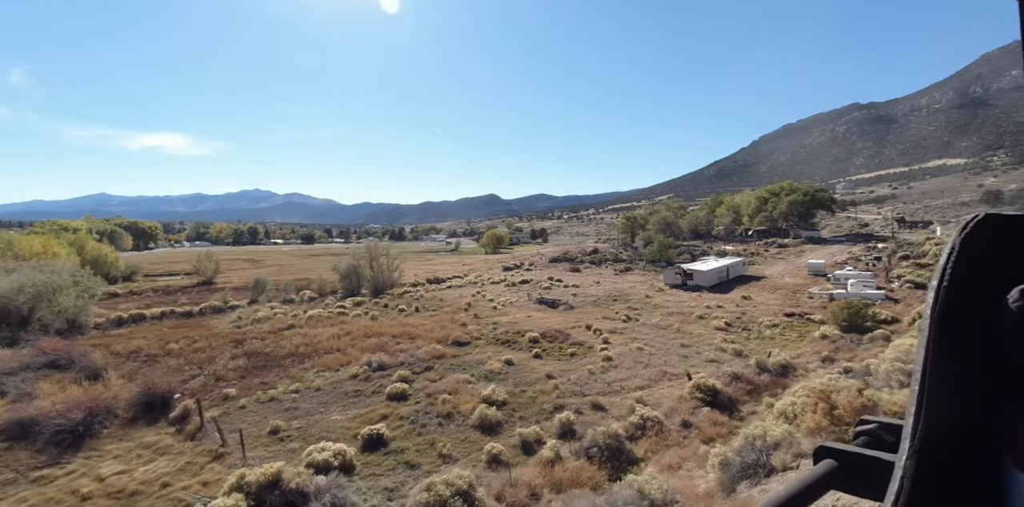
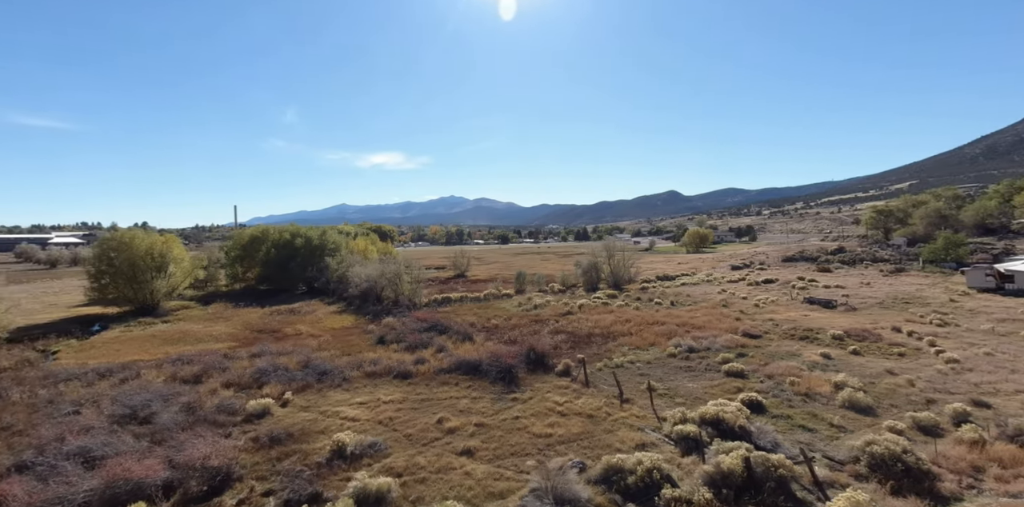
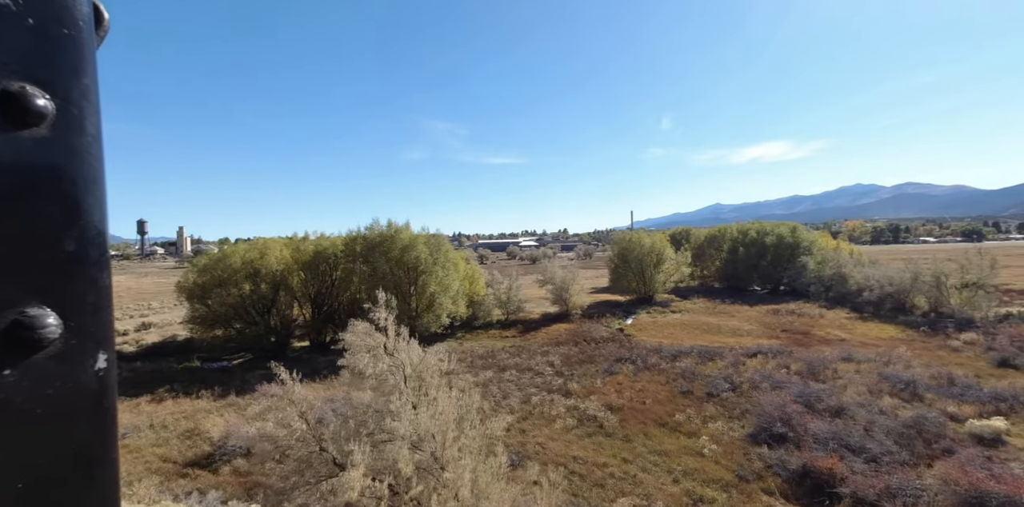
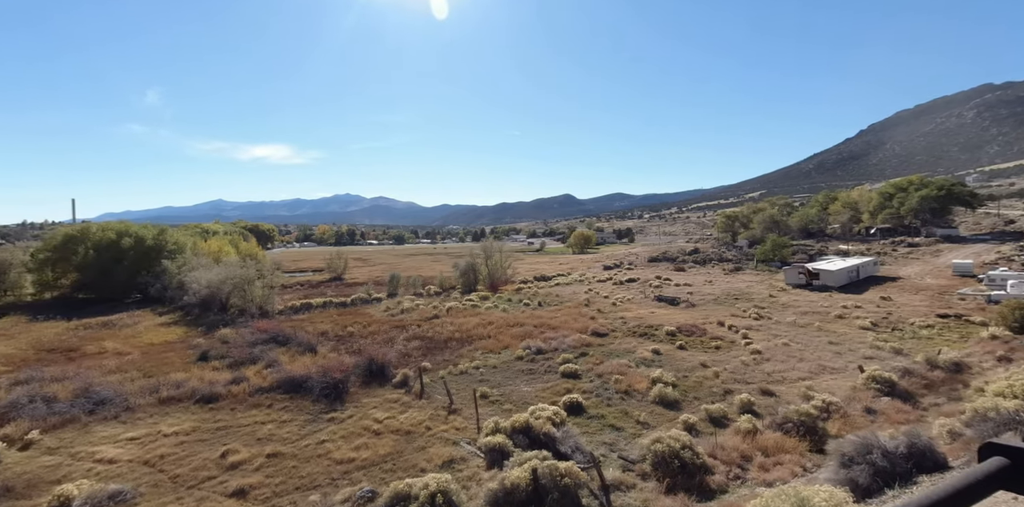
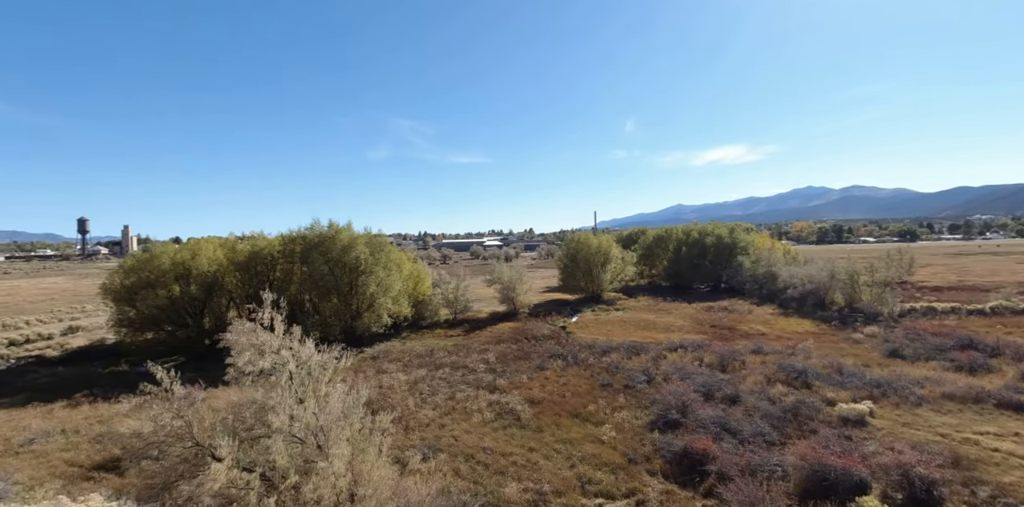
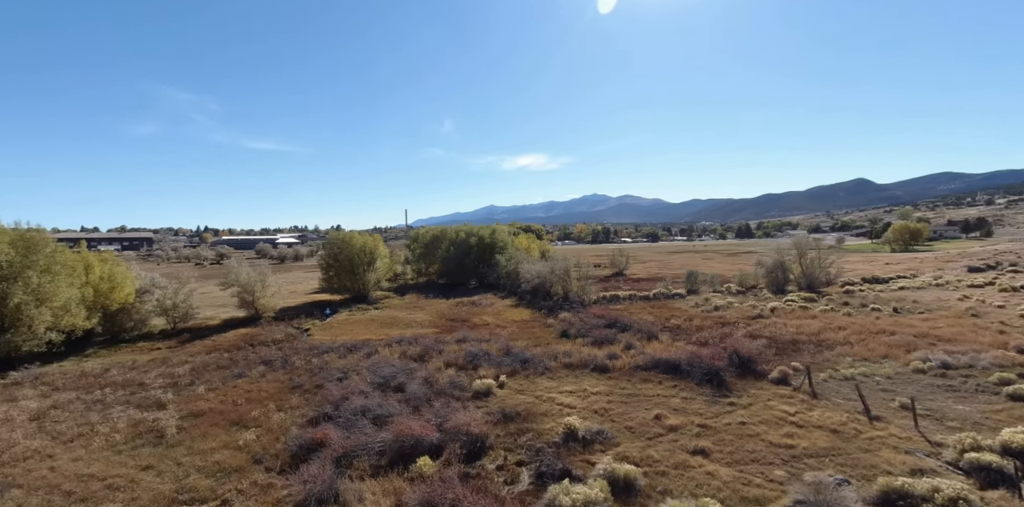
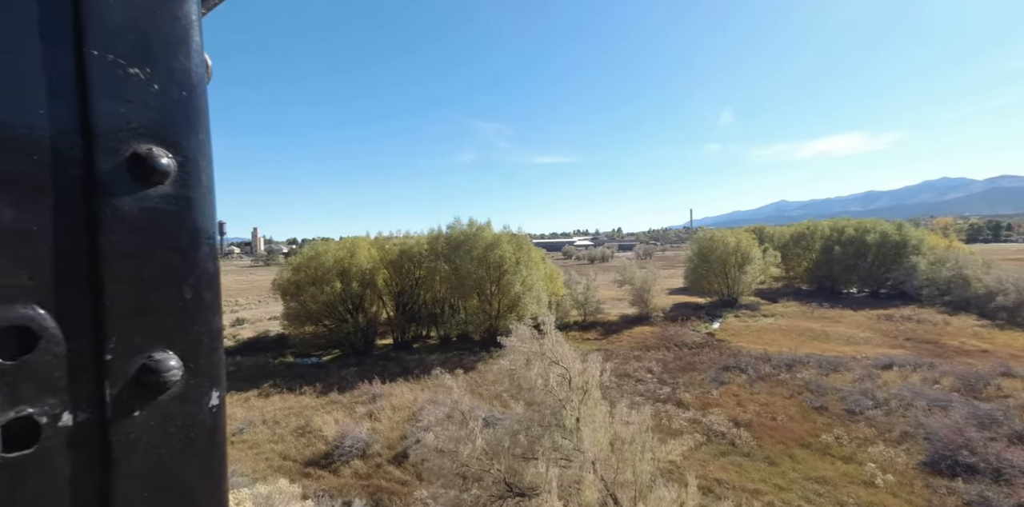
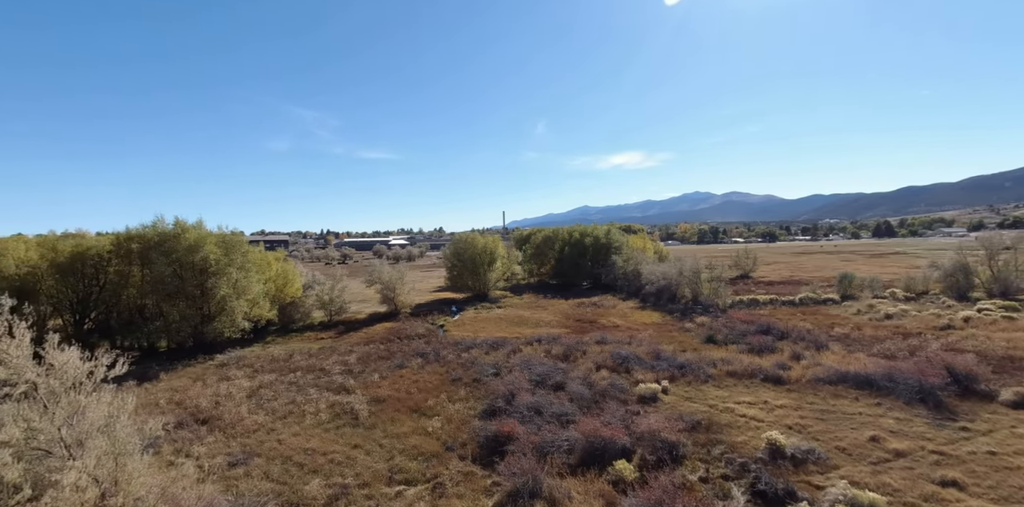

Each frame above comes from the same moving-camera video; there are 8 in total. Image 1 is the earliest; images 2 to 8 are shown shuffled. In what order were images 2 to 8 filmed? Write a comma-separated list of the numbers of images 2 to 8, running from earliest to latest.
4, 2, 6, 8, 5, 3, 7
